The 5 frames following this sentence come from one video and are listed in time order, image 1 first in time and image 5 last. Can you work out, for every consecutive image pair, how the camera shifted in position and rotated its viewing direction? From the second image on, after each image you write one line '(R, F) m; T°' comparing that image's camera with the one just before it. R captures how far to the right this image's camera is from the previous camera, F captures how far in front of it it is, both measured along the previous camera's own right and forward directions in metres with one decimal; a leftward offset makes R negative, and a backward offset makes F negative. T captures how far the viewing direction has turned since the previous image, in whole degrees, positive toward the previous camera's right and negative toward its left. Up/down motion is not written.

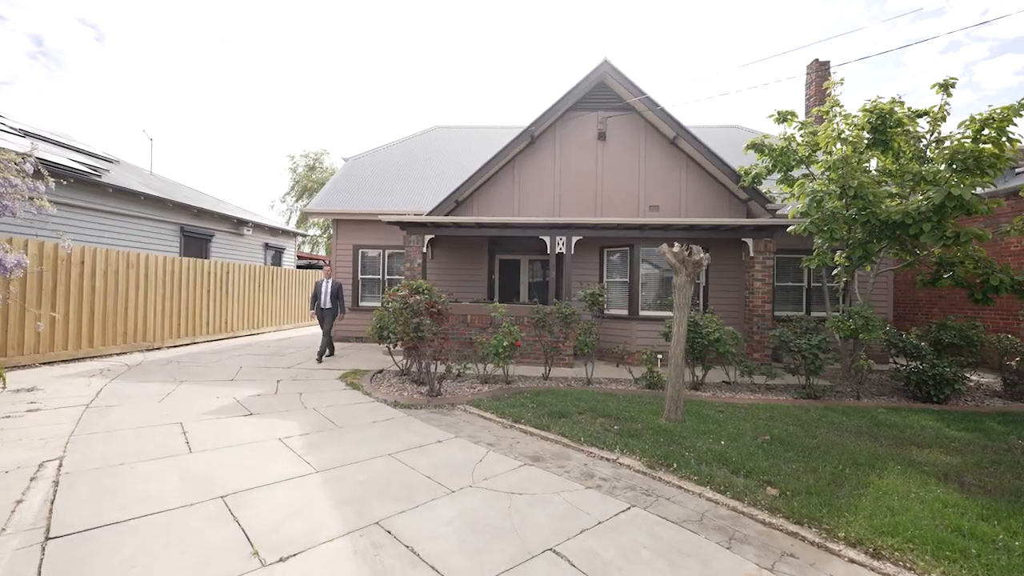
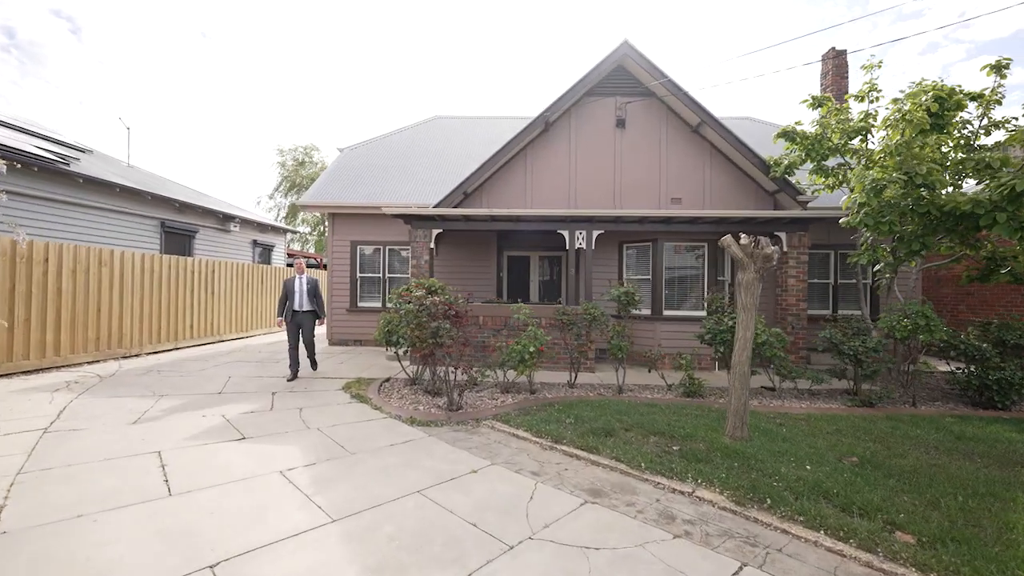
(-0.5, +0.7) m; +1°
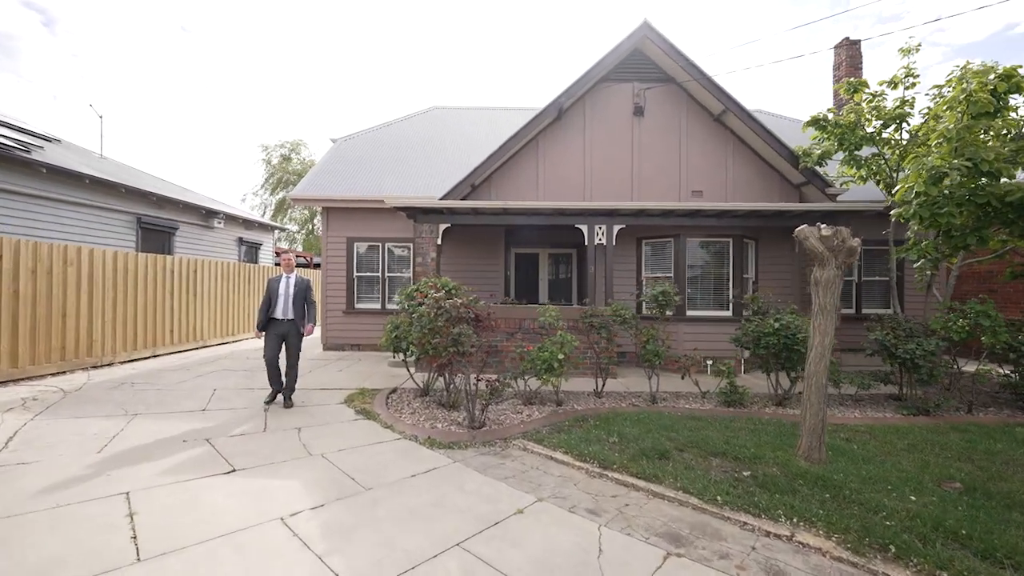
(-0.4, +0.6) m; +2°
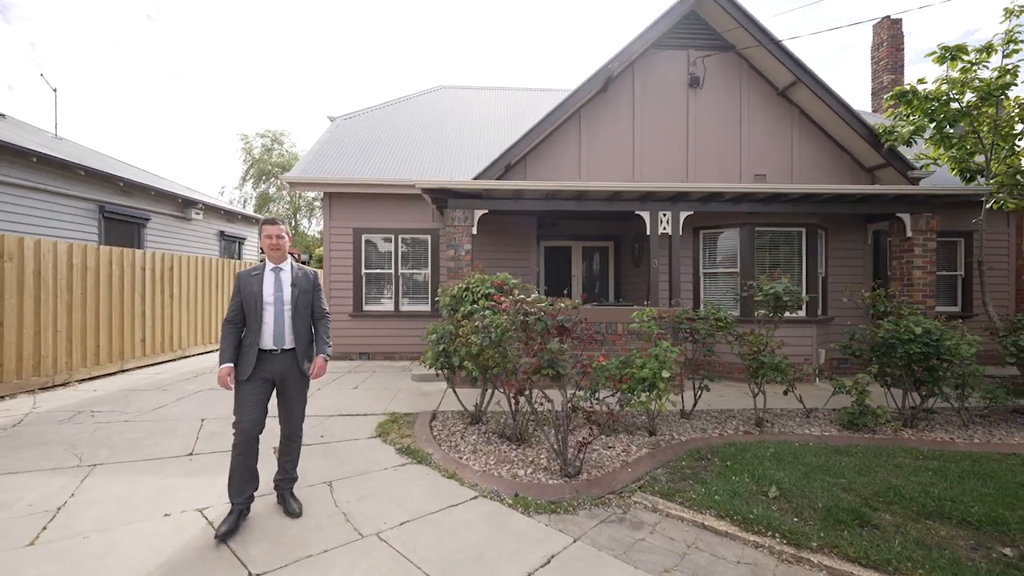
(-1.0, +1.2) m; +2°
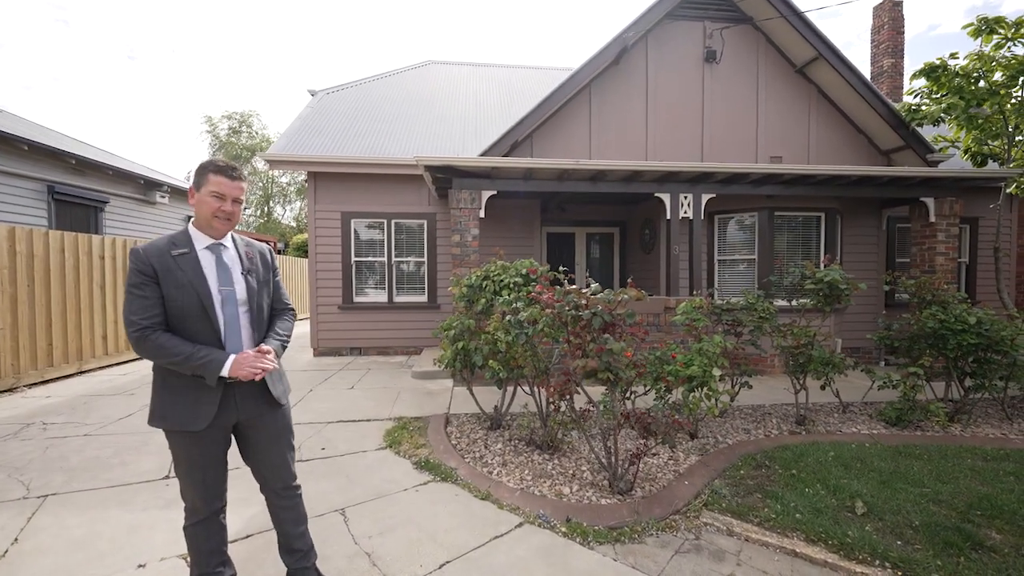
(-0.4, +0.5) m; +3°
